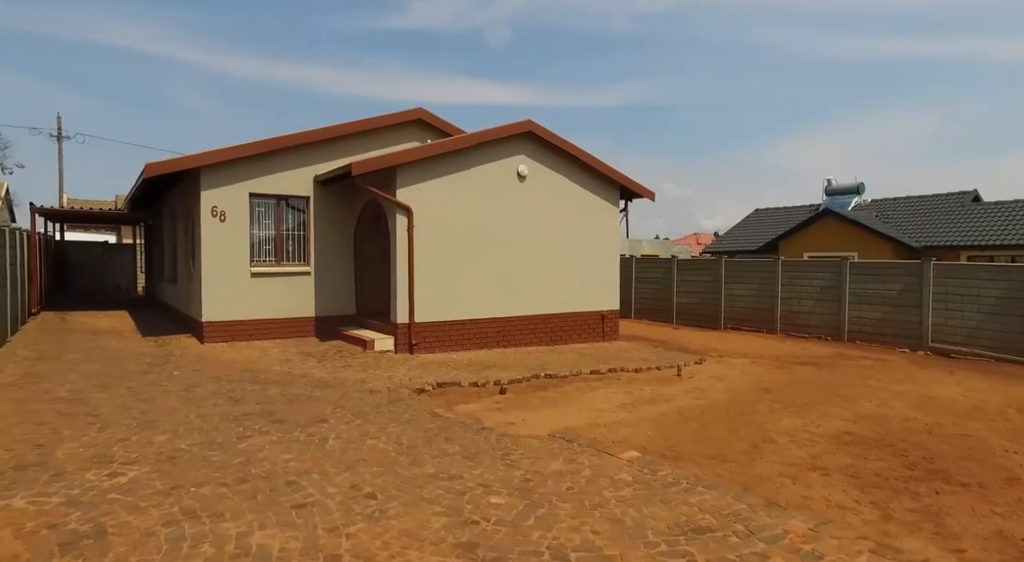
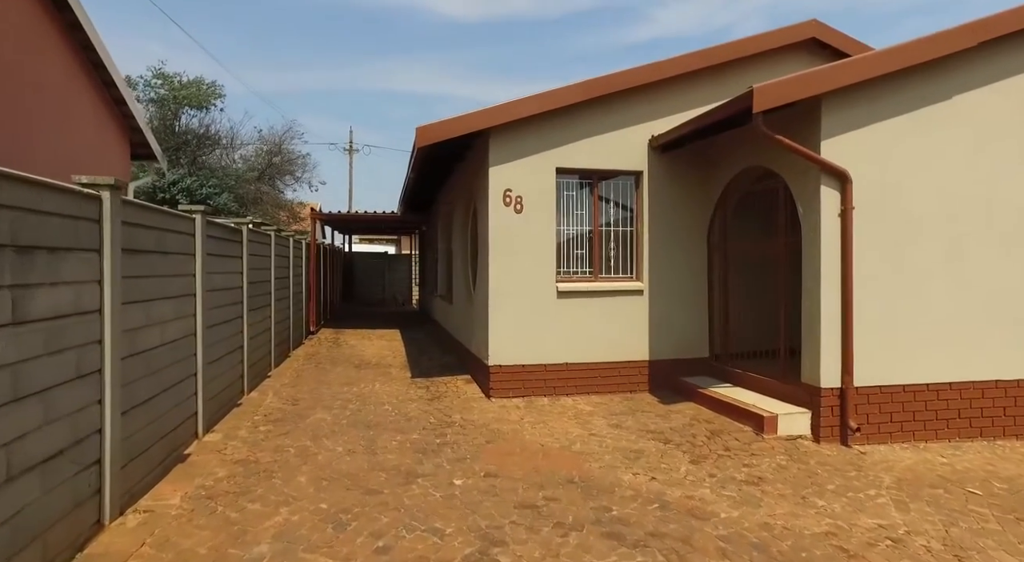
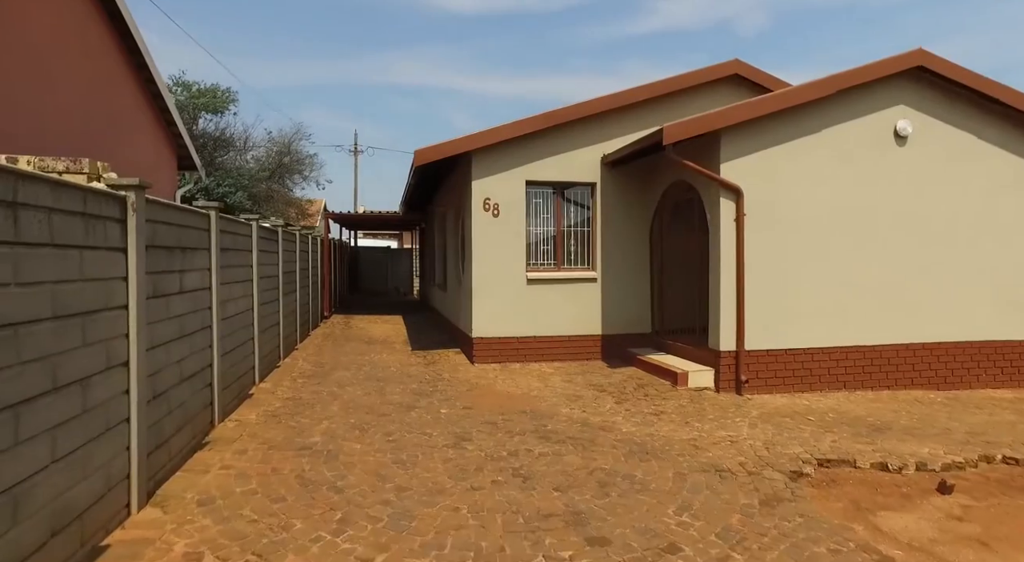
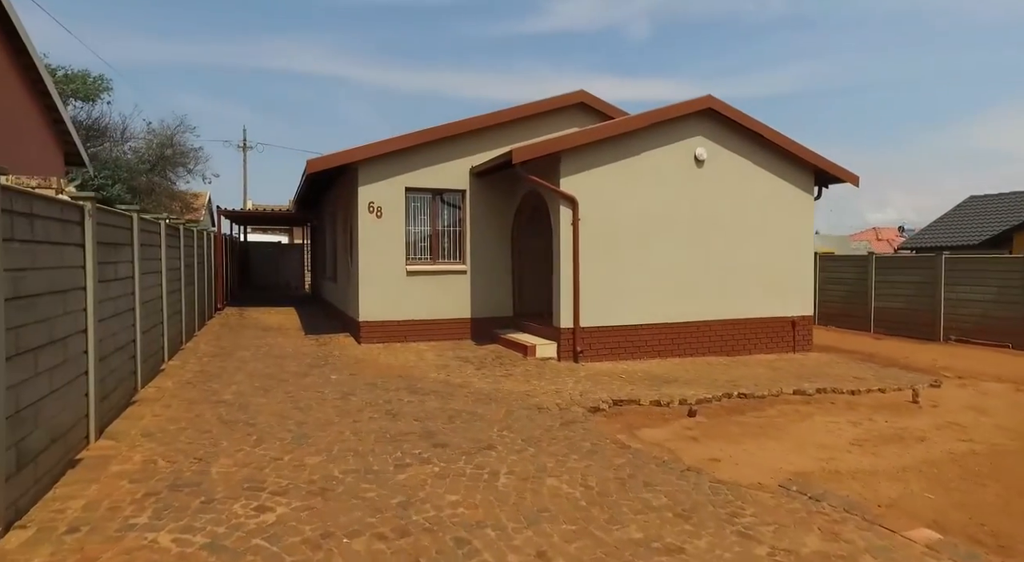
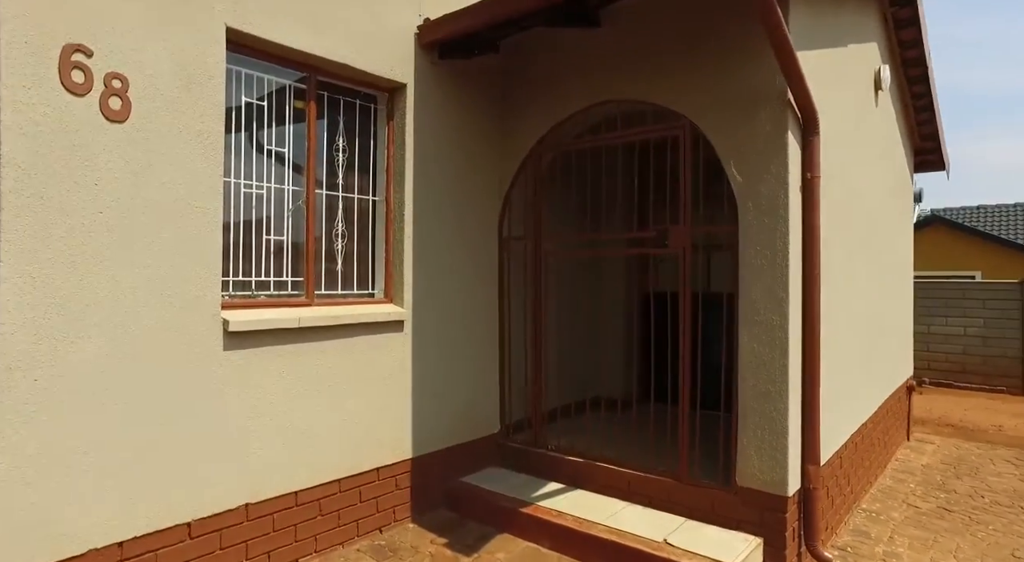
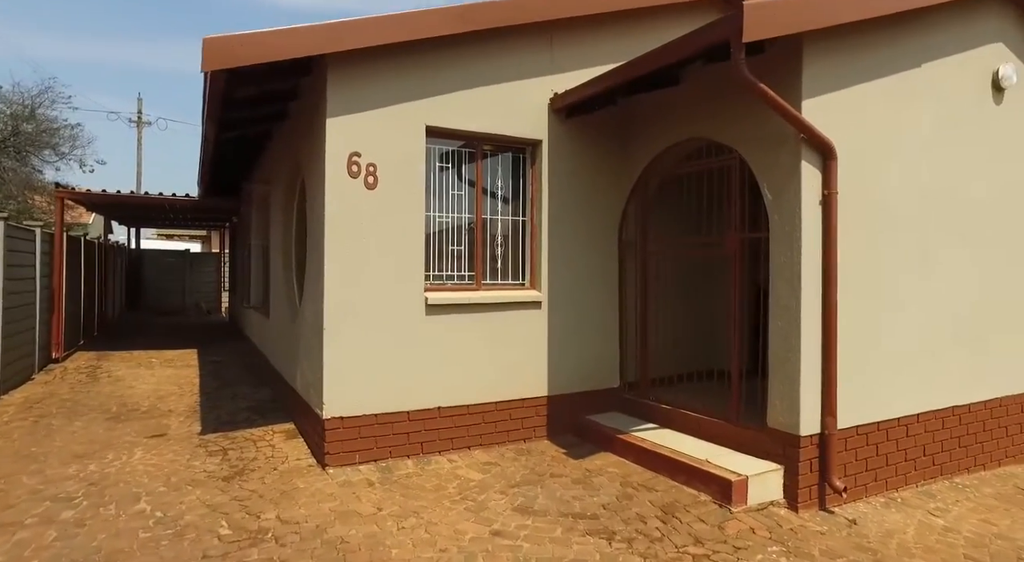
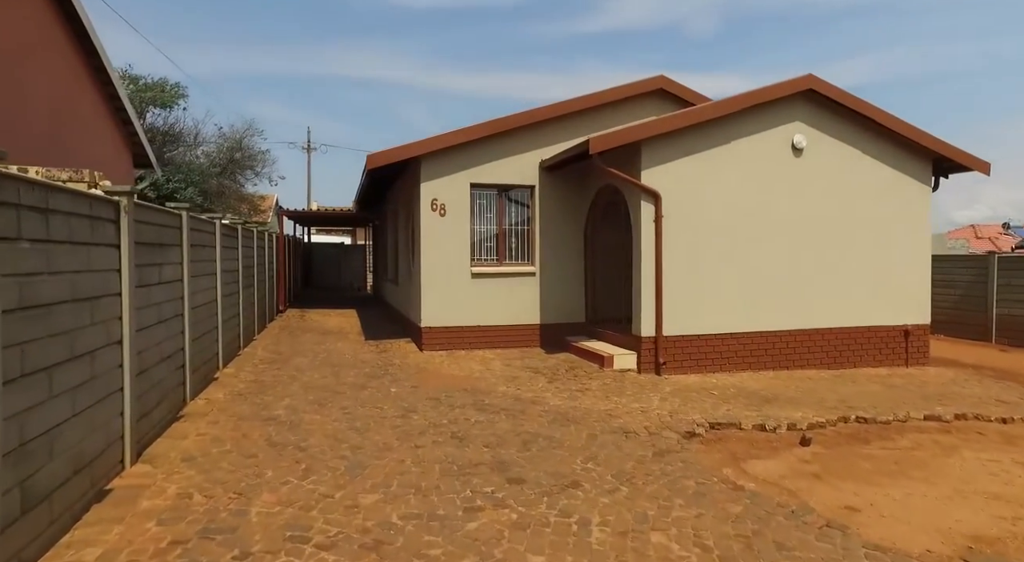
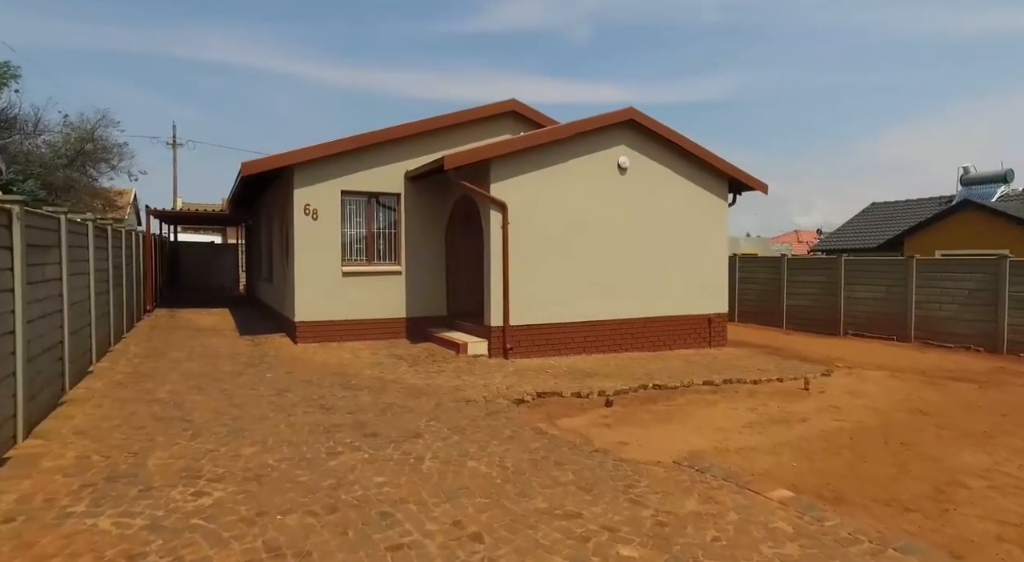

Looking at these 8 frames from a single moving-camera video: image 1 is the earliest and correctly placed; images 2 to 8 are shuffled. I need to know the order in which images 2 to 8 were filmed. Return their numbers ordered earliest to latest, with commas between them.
8, 4, 7, 3, 2, 6, 5
